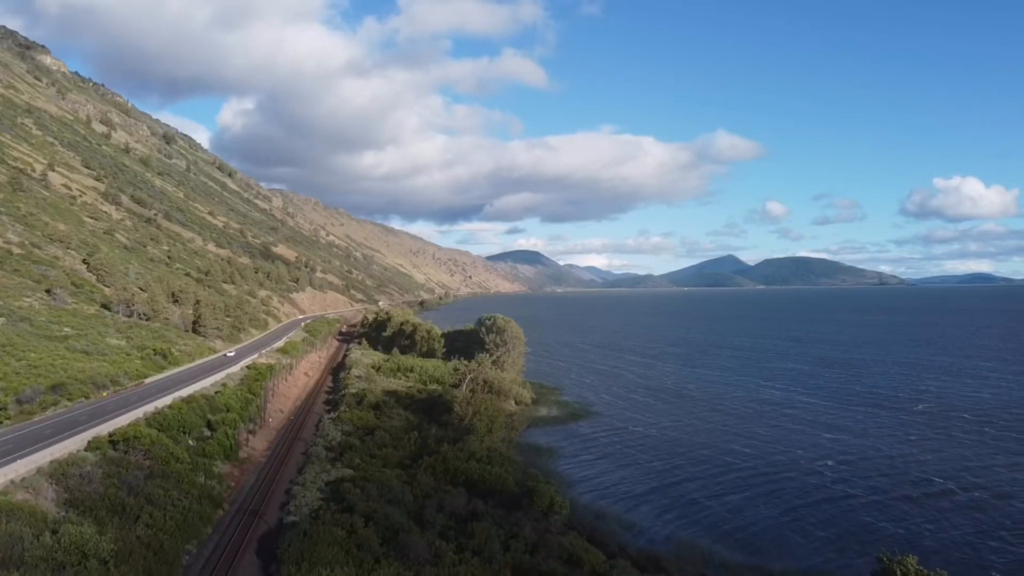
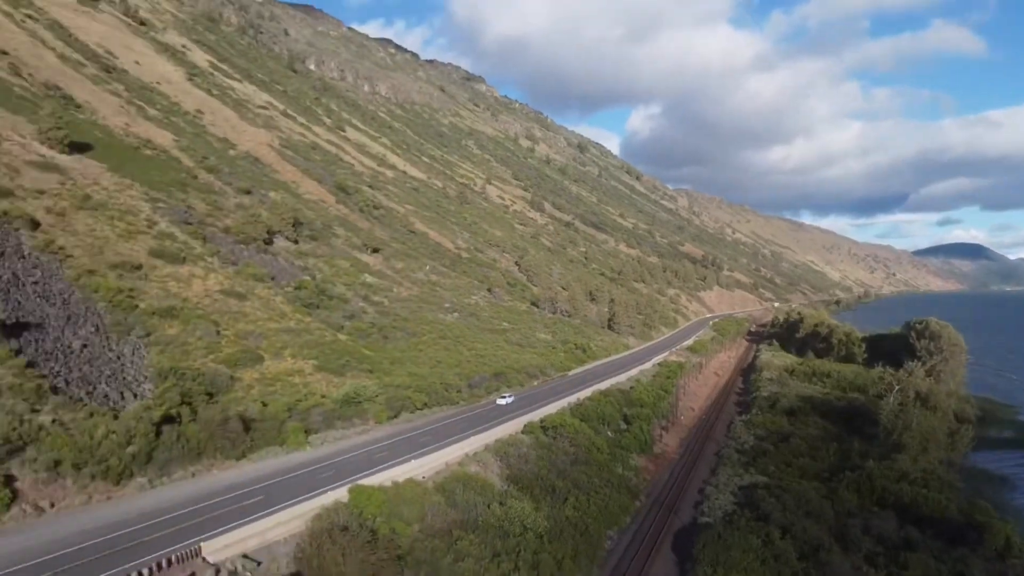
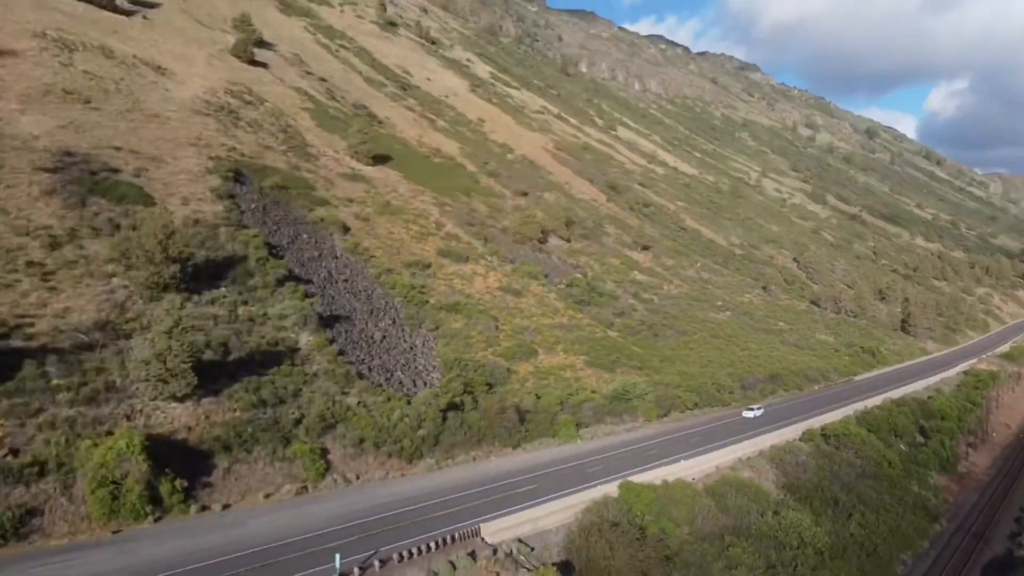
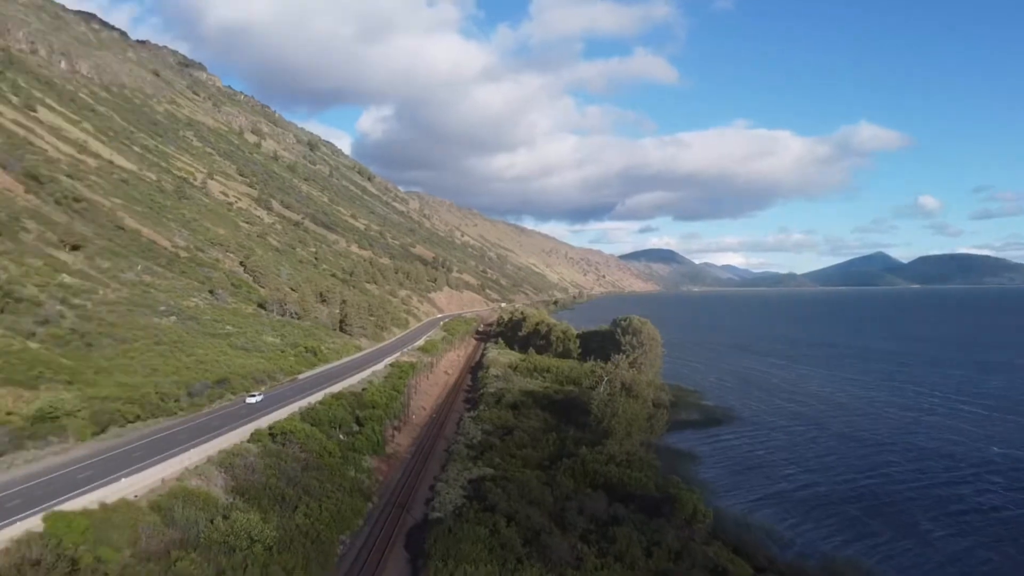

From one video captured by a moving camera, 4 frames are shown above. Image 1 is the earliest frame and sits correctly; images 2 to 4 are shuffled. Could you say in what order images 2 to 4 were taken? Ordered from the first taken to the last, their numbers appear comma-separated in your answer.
4, 2, 3
